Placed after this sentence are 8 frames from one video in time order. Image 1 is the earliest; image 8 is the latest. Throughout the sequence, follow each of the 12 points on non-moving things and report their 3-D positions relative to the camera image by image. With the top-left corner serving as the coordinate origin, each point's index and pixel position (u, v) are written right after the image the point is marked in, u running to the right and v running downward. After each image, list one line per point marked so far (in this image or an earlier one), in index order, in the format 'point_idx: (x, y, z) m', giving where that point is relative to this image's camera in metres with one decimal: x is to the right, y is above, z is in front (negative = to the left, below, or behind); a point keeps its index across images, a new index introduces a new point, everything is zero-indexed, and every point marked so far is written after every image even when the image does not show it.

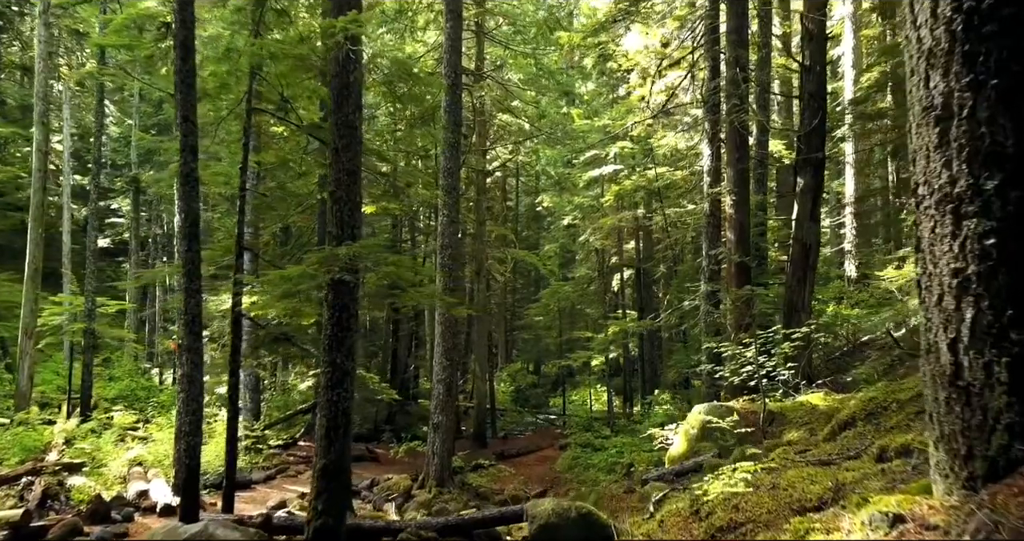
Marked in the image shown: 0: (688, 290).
0: (+4.5, -0.5, +18.6) m
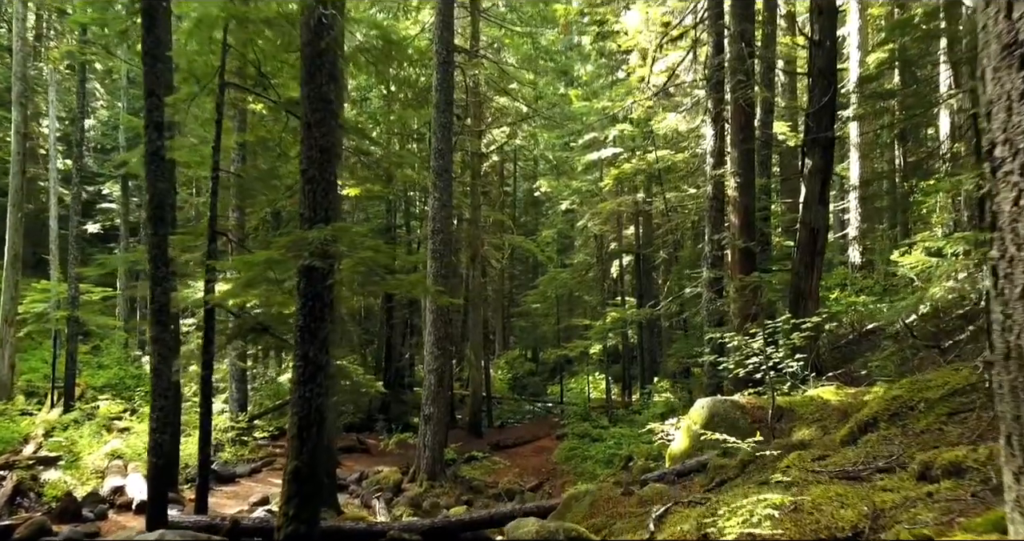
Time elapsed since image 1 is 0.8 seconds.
0: (+4.4, -0.2, +18.1) m
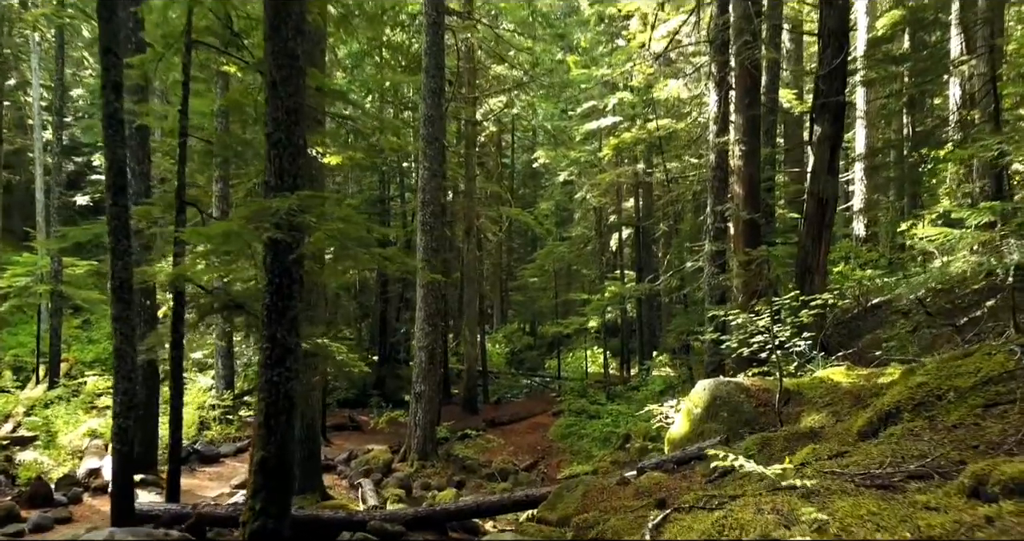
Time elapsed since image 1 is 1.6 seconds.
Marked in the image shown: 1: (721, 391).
0: (+4.3, +0.5, +17.6) m
1: (+2.0, -1.2, +7.1) m
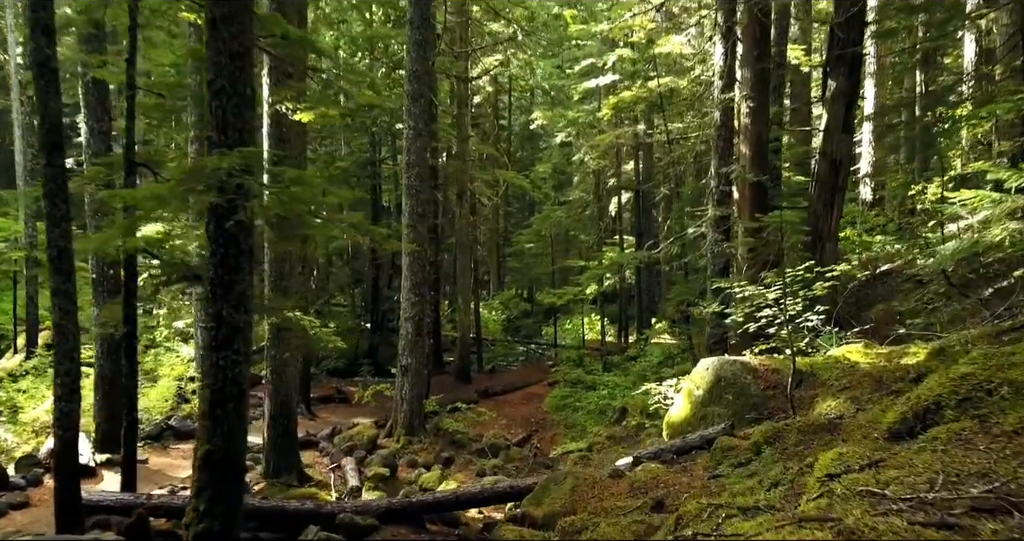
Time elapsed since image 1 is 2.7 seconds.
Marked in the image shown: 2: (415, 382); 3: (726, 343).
0: (+4.1, +1.3, +16.8) m
1: (+1.9, -0.9, +6.4) m
2: (-1.6, -1.9, +12.1) m
3: (+2.9, -1.0, +9.9) m
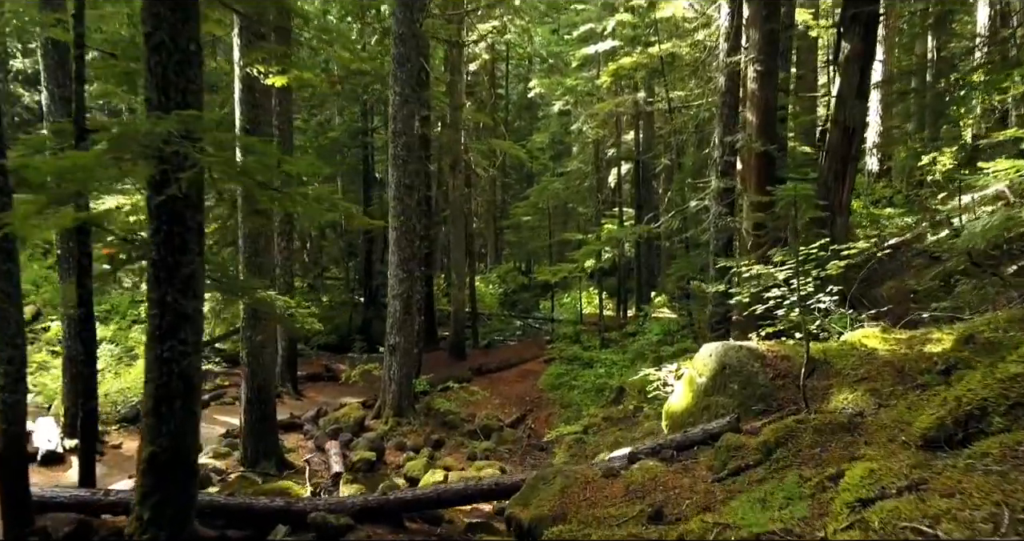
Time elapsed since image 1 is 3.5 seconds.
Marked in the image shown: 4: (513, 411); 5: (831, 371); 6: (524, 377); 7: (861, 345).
0: (+4.0, +1.9, +16.2) m
1: (+1.8, -0.7, +5.9) m
2: (-1.7, -1.5, +11.7) m
3: (+2.8, -0.7, +9.4) m
4: (0.0, -2.6, +13.4) m
5: (+2.4, -0.8, +5.5) m
6: (+0.3, -2.4, +16.1) m
7: (+2.8, -0.6, +5.8) m
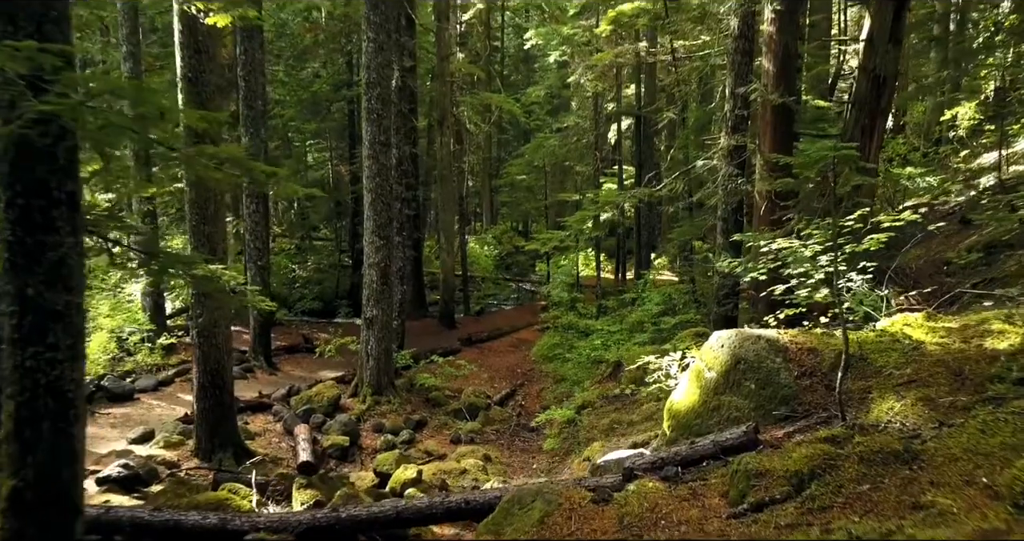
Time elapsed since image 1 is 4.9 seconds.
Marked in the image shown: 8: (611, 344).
0: (+3.8, +2.6, +15.1) m
1: (+1.6, -0.6, +5.0) m
2: (-1.9, -1.0, +10.7) m
3: (+2.6, -0.3, +8.4) m
4: (-0.2, -2.0, +12.6) m
5: (+2.3, -0.6, +4.6) m
6: (+0.1, -1.6, +15.3) m
7: (+2.6, -0.4, +4.8) m
8: (+1.7, -1.3, +12.5) m
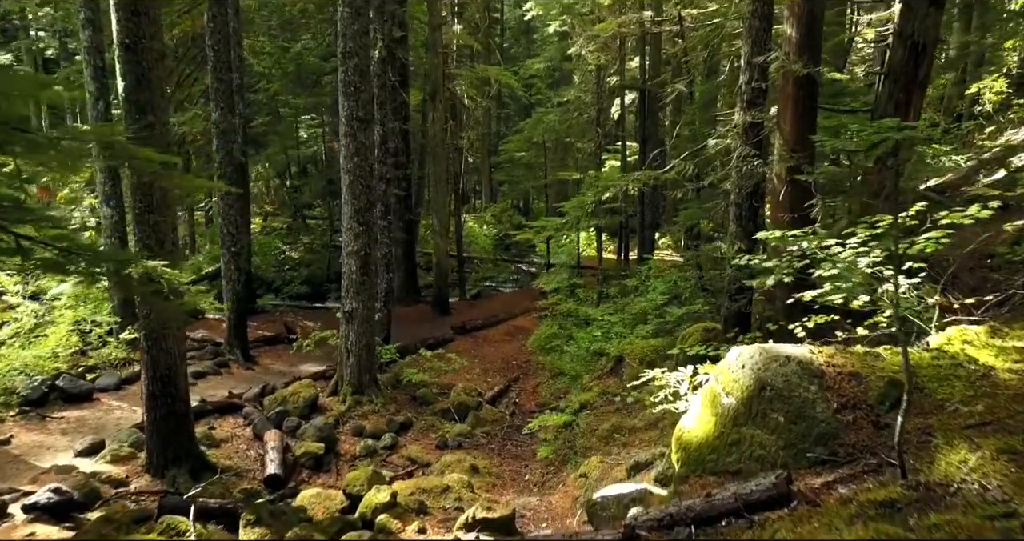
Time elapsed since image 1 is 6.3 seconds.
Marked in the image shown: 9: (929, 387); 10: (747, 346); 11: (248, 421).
0: (+3.7, +2.9, +14.1) m
1: (+1.5, -0.6, +4.1) m
2: (-2.0, -0.8, +9.9) m
3: (+2.5, -0.2, +7.5) m
4: (-0.3, -1.8, +11.8) m
5: (+2.1, -0.7, +3.7) m
6: (0.0, -1.3, +14.4) m
7: (+2.5, -0.5, +4.0) m
8: (+1.6, -1.1, +11.7) m
9: (+2.2, -0.6, +3.8) m
10: (+1.5, -0.5, +4.5) m
11: (-3.3, -1.9, +9.1) m
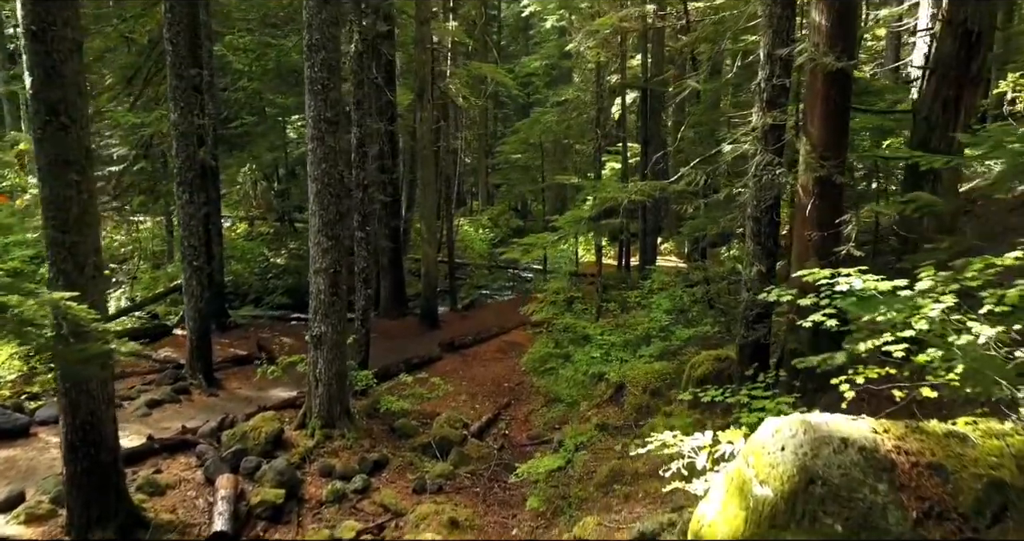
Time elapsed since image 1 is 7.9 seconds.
0: (+3.6, +2.7, +13.1) m
1: (+1.3, -0.8, +3.1) m
2: (-2.1, -1.0, +8.9) m
3: (+2.4, -0.5, +6.5) m
4: (-0.4, -2.0, +10.7) m
5: (+2.0, -0.9, +2.7) m
6: (-0.1, -1.5, +13.4) m
7: (+2.3, -0.7, +2.9) m
8: (+1.5, -1.3, +10.7) m
9: (+2.0, -0.8, +2.8) m
10: (+1.3, -0.7, +3.5) m
11: (-3.4, -2.1, +8.1) m
